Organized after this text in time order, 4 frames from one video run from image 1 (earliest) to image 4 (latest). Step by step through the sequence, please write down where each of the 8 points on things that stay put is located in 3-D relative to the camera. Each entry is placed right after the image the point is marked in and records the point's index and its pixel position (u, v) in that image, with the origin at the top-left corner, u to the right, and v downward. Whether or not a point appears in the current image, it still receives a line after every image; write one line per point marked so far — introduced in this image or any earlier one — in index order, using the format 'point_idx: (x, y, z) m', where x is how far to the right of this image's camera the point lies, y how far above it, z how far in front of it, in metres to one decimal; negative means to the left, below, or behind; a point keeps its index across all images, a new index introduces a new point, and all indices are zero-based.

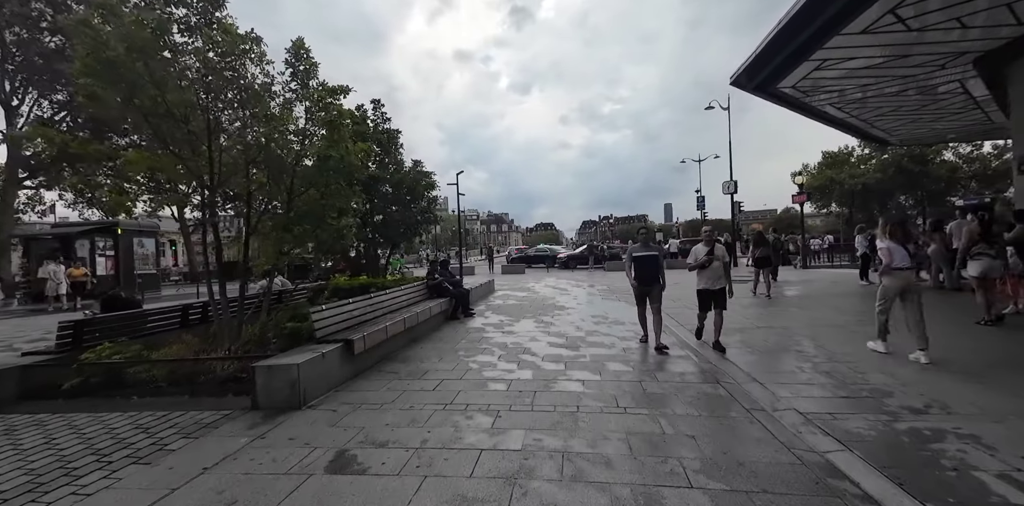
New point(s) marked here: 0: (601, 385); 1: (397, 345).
0: (+1.0, -1.4, +4.6) m
1: (-1.8, -1.4, +6.5) m
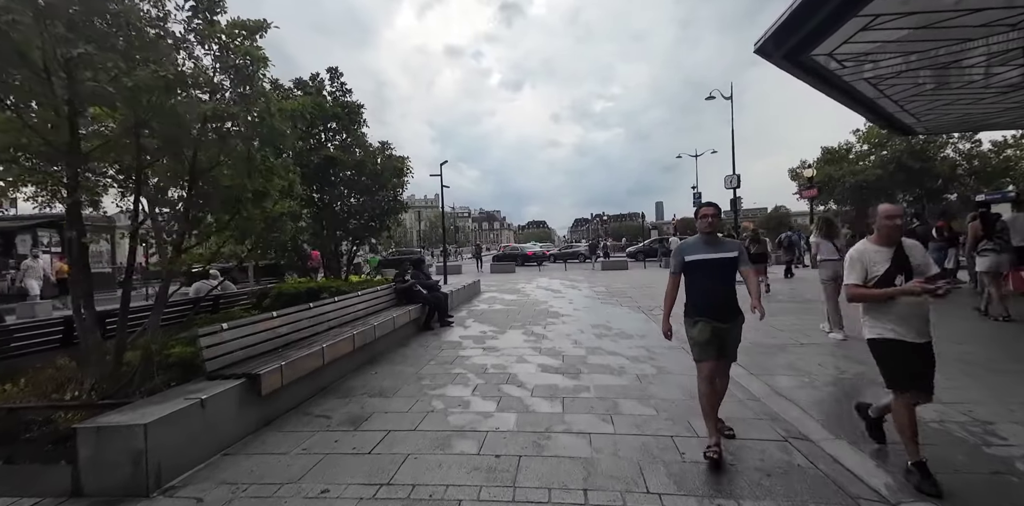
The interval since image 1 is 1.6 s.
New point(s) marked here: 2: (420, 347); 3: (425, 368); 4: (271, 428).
0: (+0.8, -1.4, +3.2) m
1: (-2.0, -1.4, +5.0) m
2: (-1.4, -1.4, +6.5) m
3: (-1.1, -1.5, +5.3) m
4: (-2.1, -1.5, +3.6) m
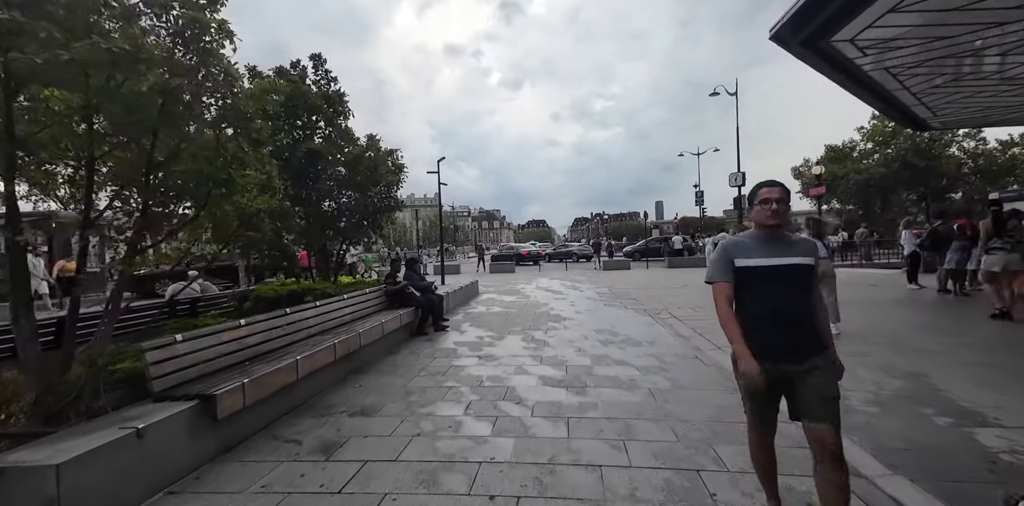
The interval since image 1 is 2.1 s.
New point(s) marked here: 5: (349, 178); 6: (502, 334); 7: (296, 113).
0: (+0.8, -1.4, +2.7) m
1: (-2.0, -1.4, +4.5) m
2: (-1.4, -1.4, +6.0) m
3: (-1.1, -1.5, +4.8) m
4: (-2.1, -1.5, +3.1) m
5: (-2.9, +1.4, +7.5) m
6: (-0.2, -1.4, +7.3) m
7: (-3.8, +2.4, +7.4) m
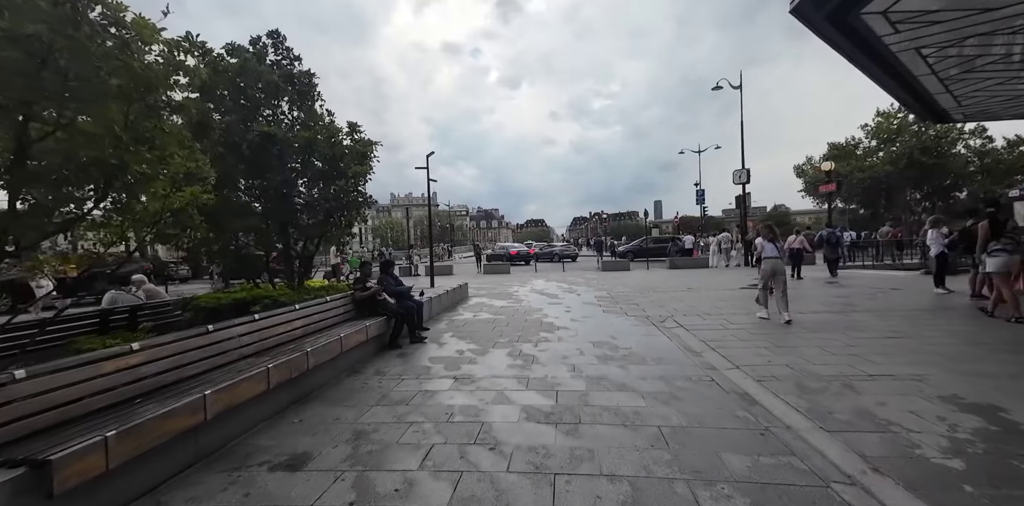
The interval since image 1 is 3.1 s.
0: (+0.6, -1.5, +1.8) m
1: (-2.2, -1.4, +3.6) m
2: (-1.7, -1.5, +5.1) m
3: (-1.3, -1.5, +3.9) m
4: (-2.3, -1.5, +2.2) m
5: (-3.1, +1.3, +6.6) m
6: (-0.4, -1.4, +6.4) m
7: (-4.0, +2.4, +6.5) m
